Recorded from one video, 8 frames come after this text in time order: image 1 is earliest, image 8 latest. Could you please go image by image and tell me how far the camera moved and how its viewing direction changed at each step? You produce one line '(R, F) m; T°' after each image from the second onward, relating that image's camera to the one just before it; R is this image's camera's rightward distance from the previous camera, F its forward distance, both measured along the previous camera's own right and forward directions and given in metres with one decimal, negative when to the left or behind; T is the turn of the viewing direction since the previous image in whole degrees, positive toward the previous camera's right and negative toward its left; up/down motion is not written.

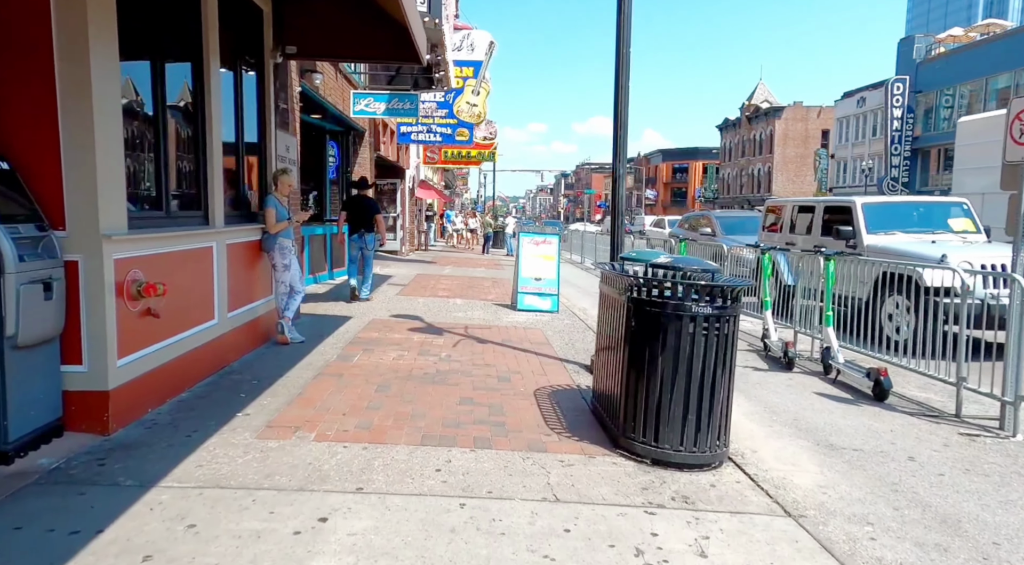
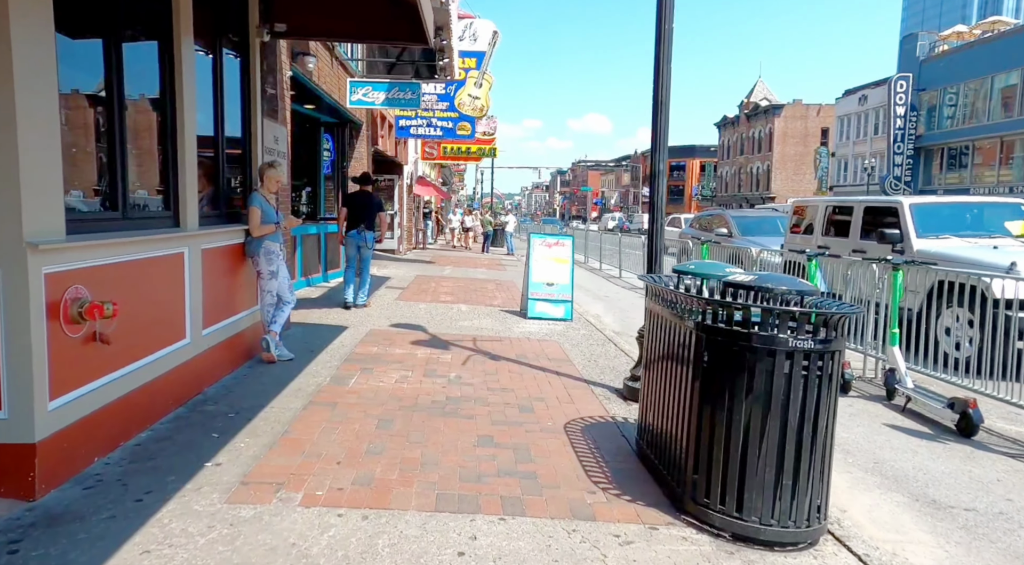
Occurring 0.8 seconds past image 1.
(-0.2, +0.9) m; 0°
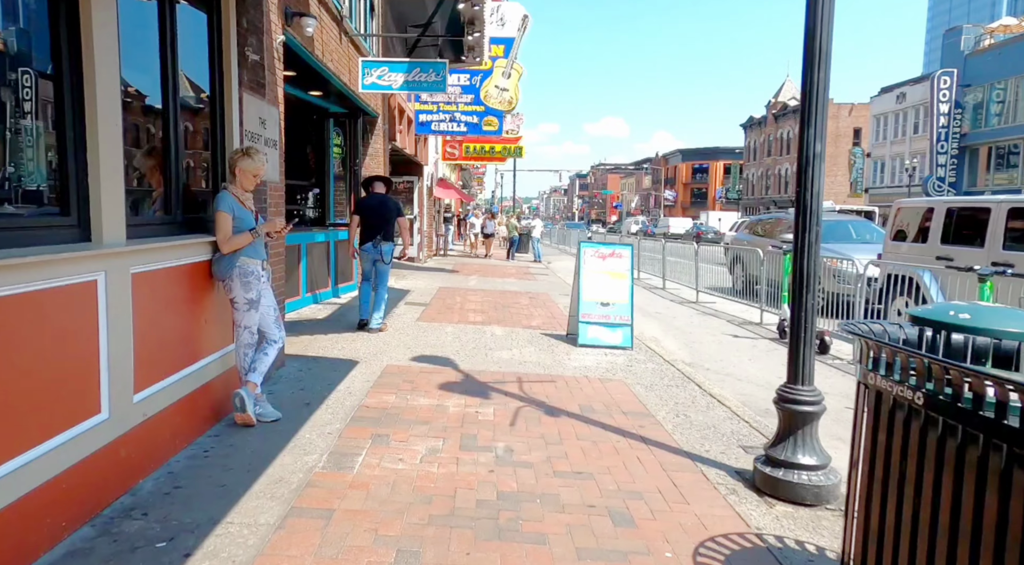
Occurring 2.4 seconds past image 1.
(-0.3, +1.8) m; -2°
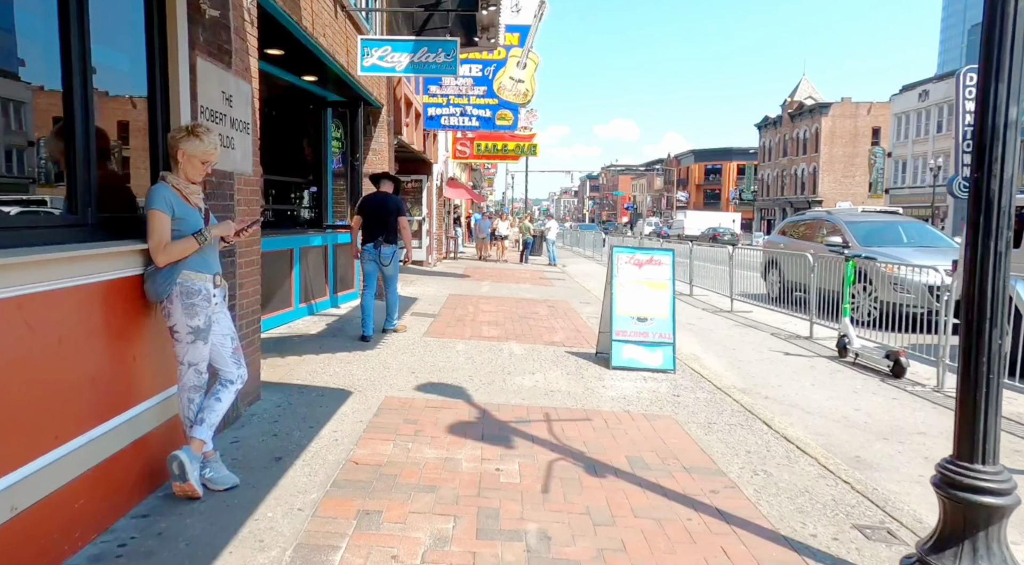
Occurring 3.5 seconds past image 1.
(-0.1, +1.2) m; -1°
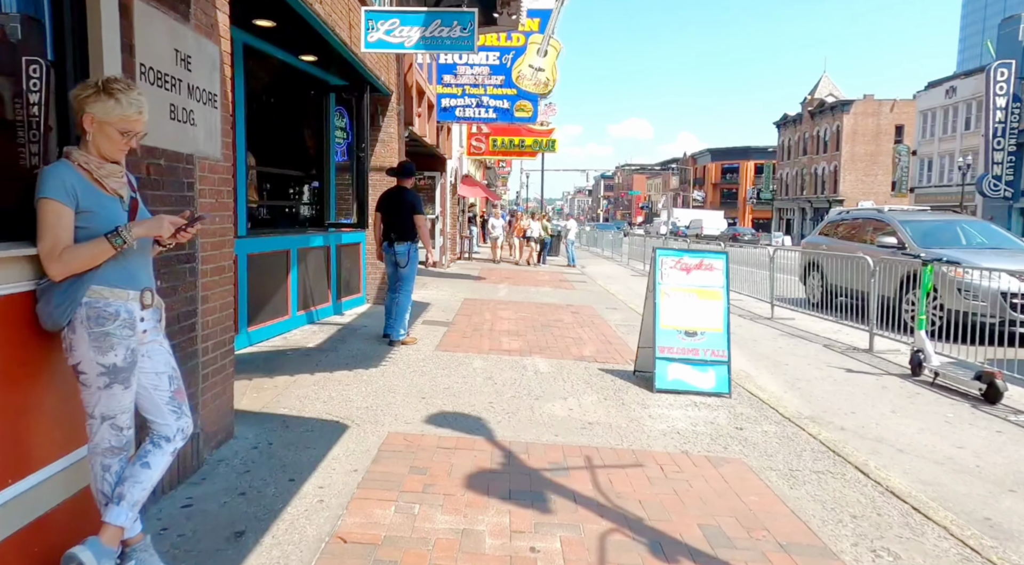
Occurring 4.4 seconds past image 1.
(-0.1, +1.0) m; -1°
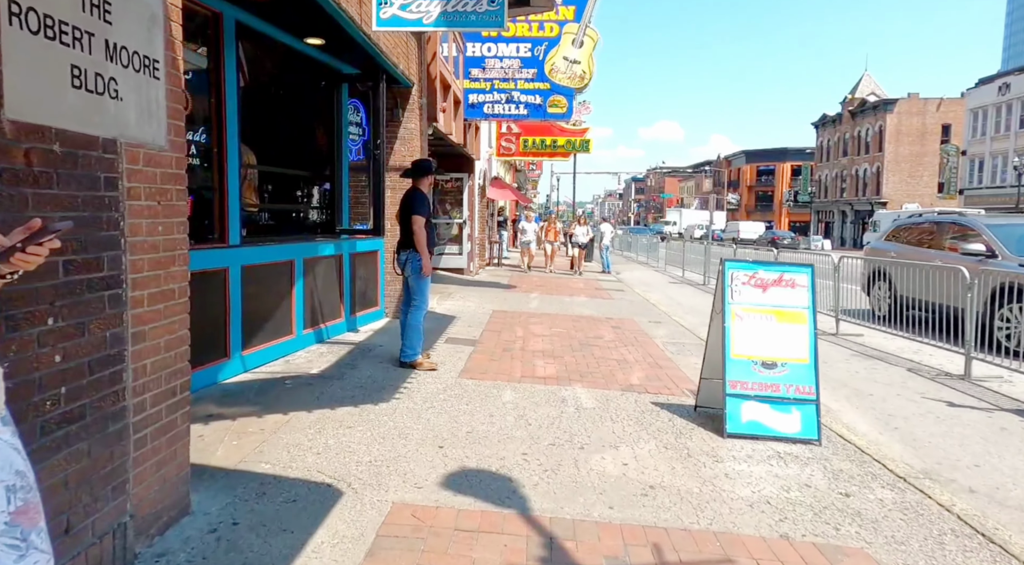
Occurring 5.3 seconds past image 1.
(-0.1, +1.0) m; -3°
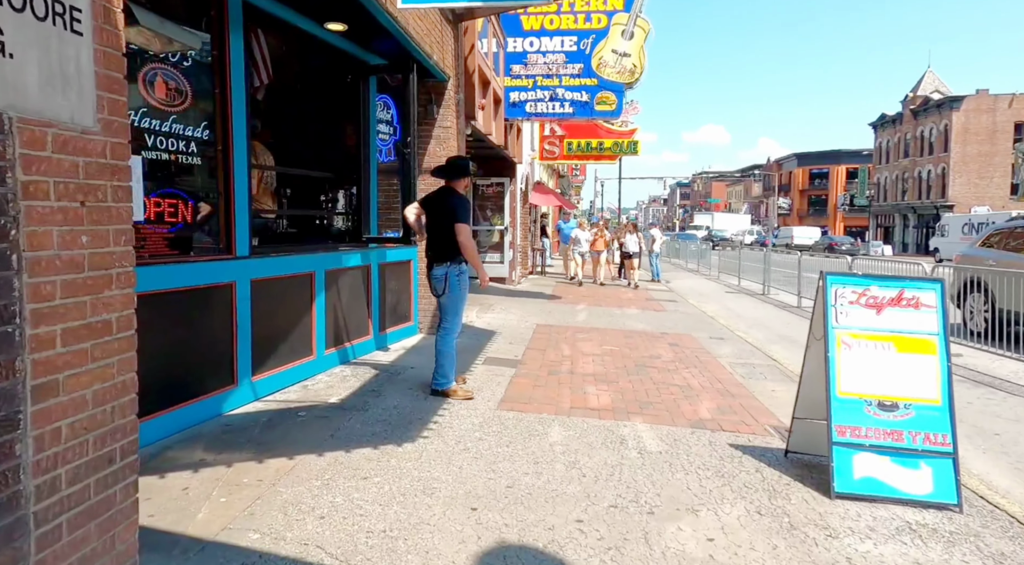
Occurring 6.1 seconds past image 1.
(0.0, +0.9) m; -4°
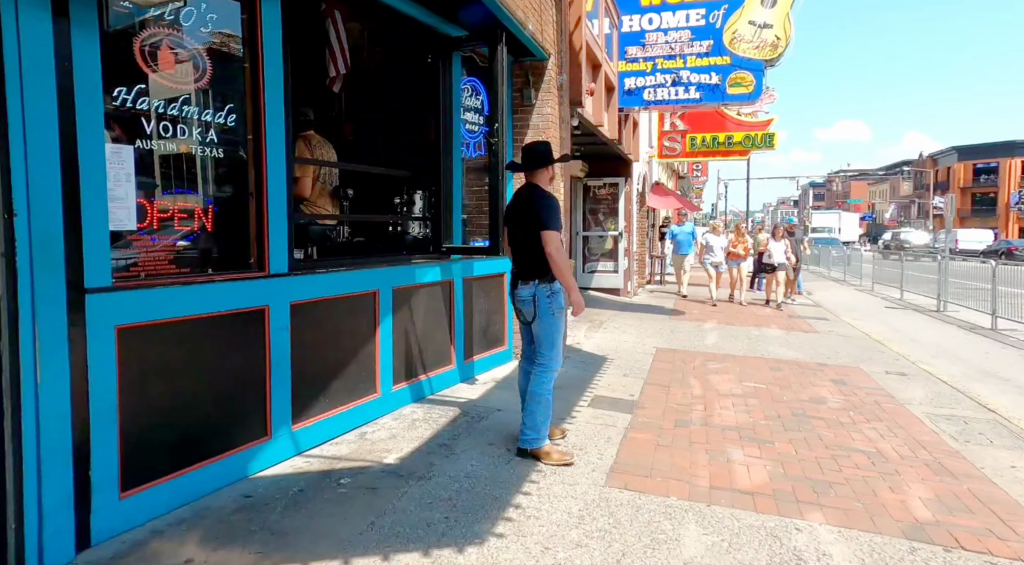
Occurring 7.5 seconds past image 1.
(0.0, +1.5) m; -10°
